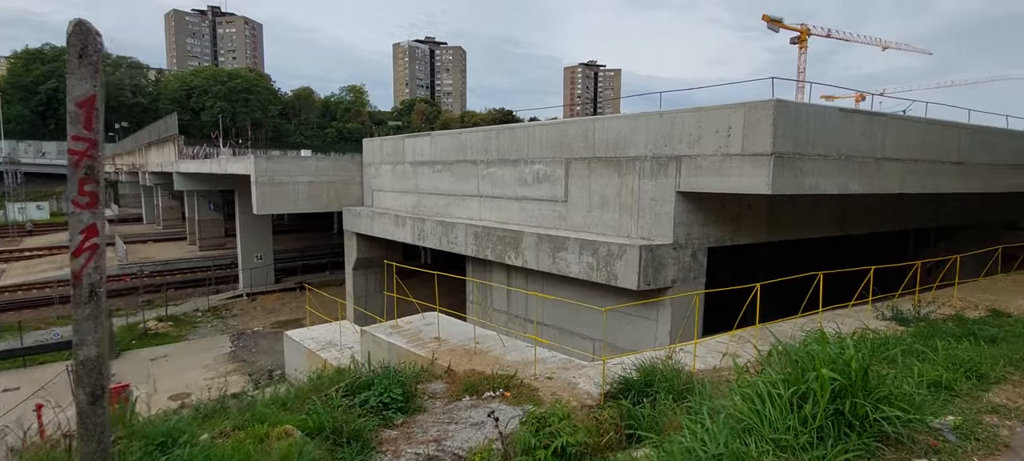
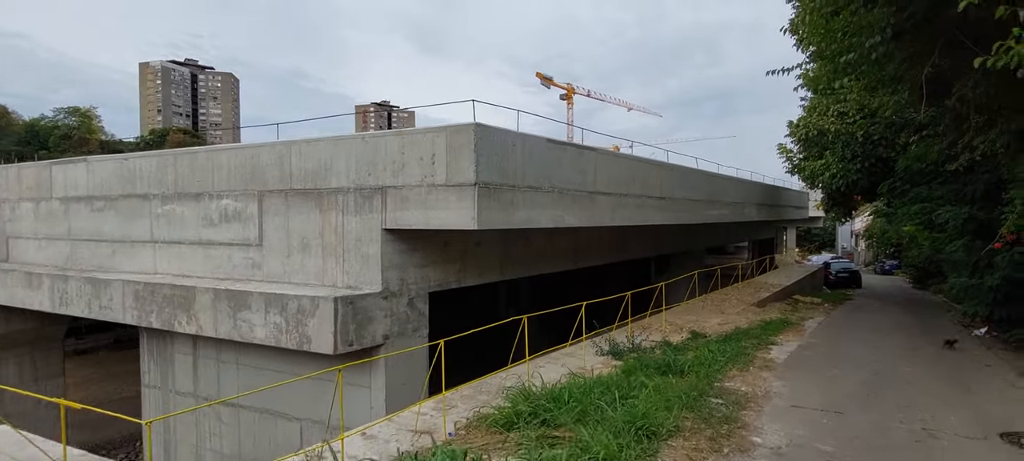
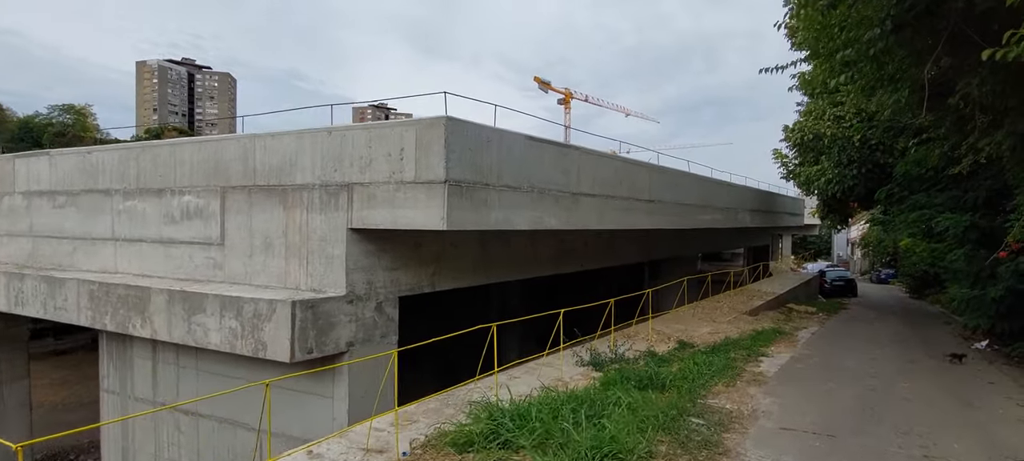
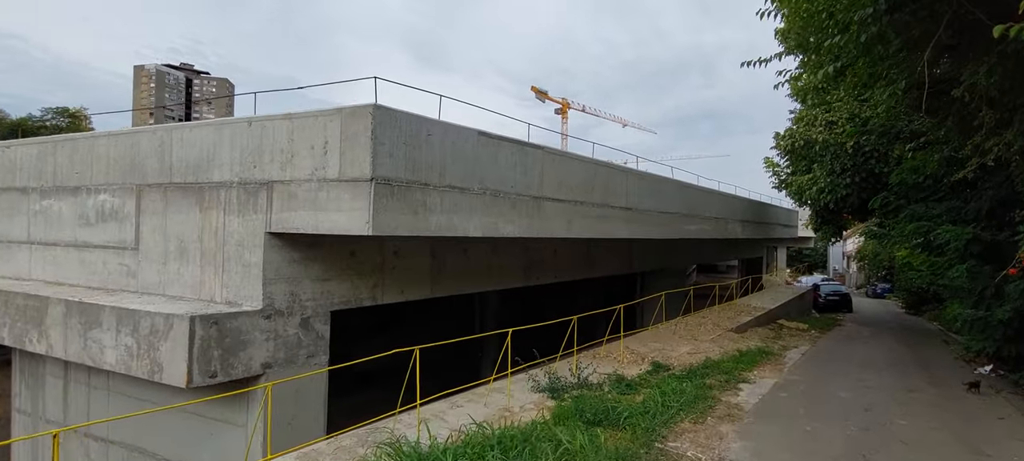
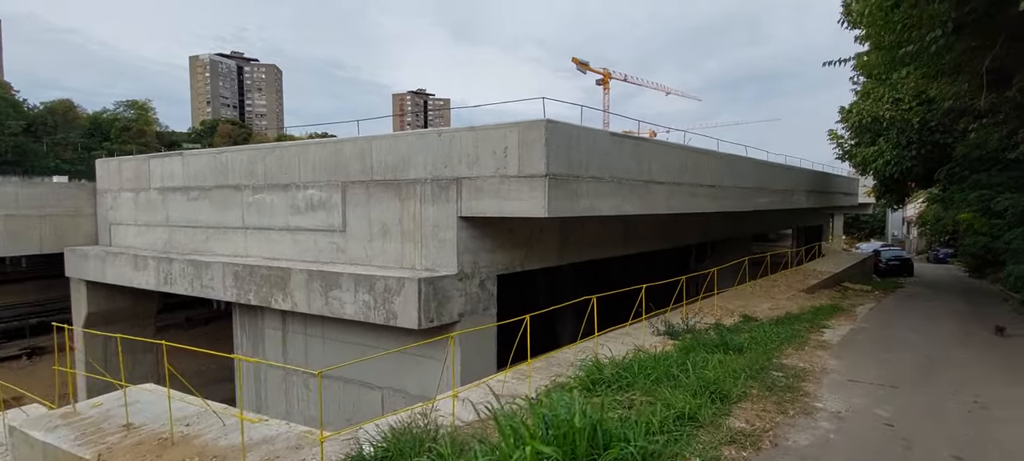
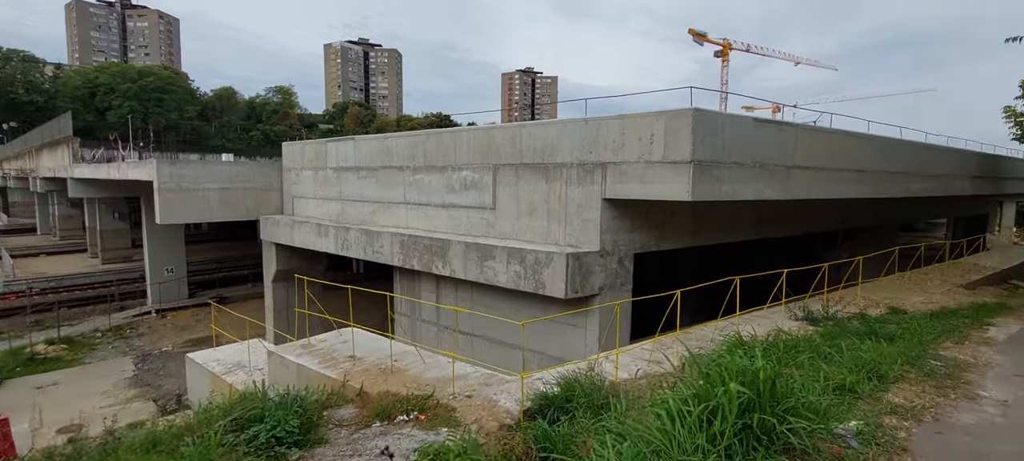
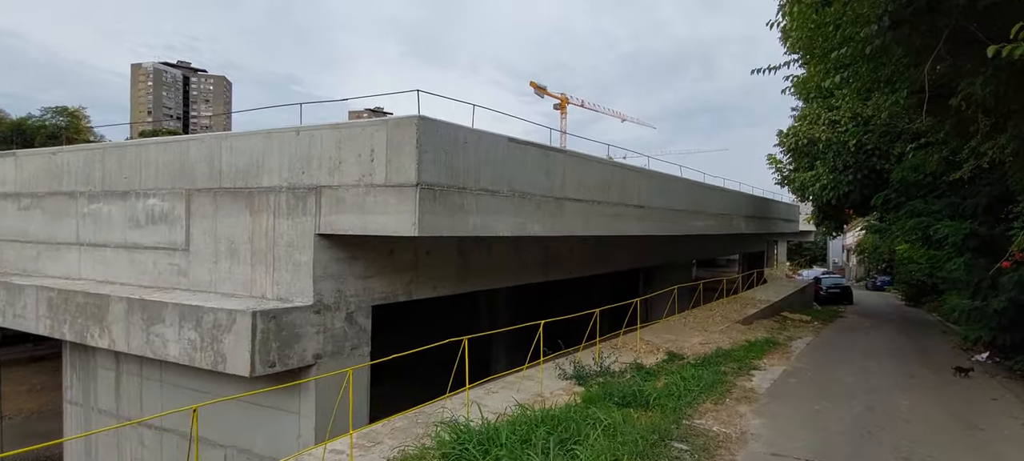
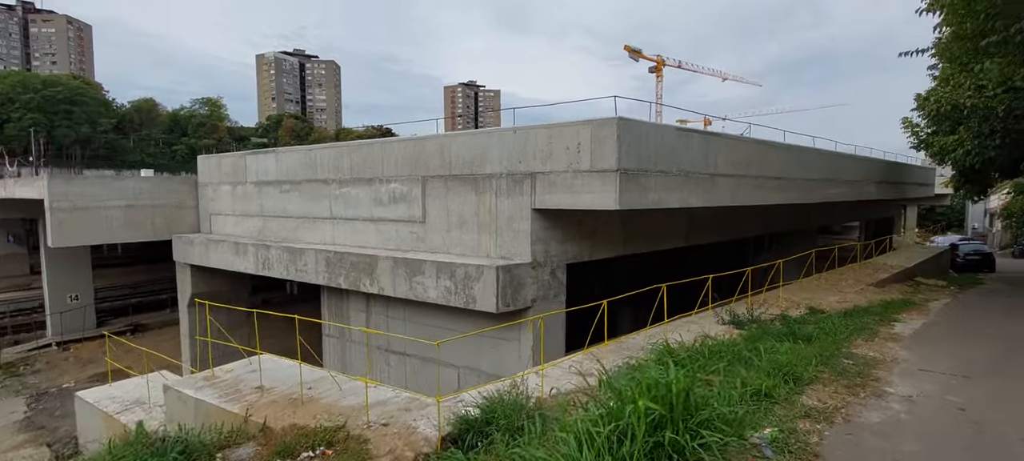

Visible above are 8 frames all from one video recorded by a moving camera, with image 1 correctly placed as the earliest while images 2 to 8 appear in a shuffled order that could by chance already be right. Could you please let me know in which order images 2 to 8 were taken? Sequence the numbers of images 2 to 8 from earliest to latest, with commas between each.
6, 8, 5, 2, 3, 7, 4
